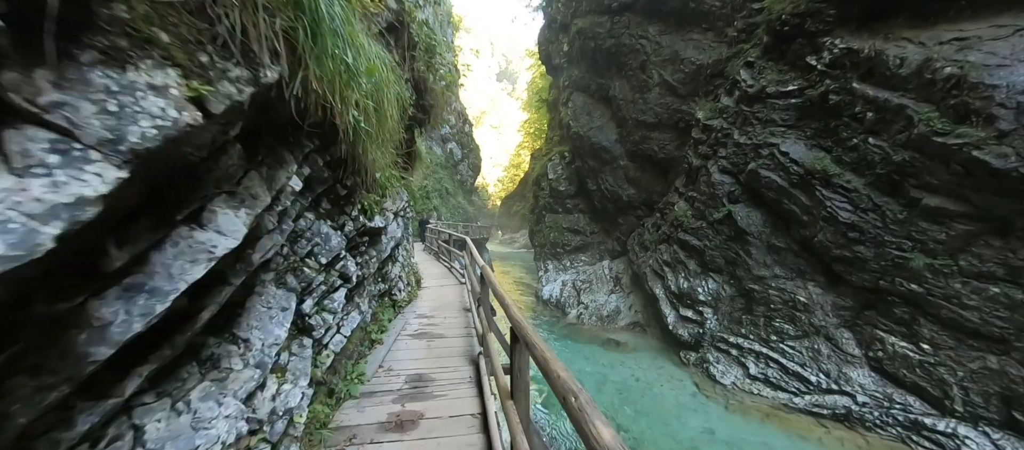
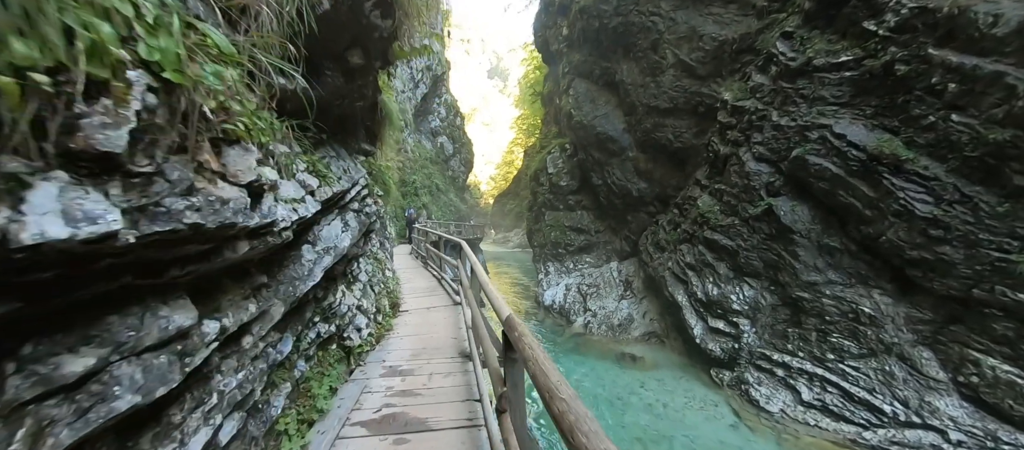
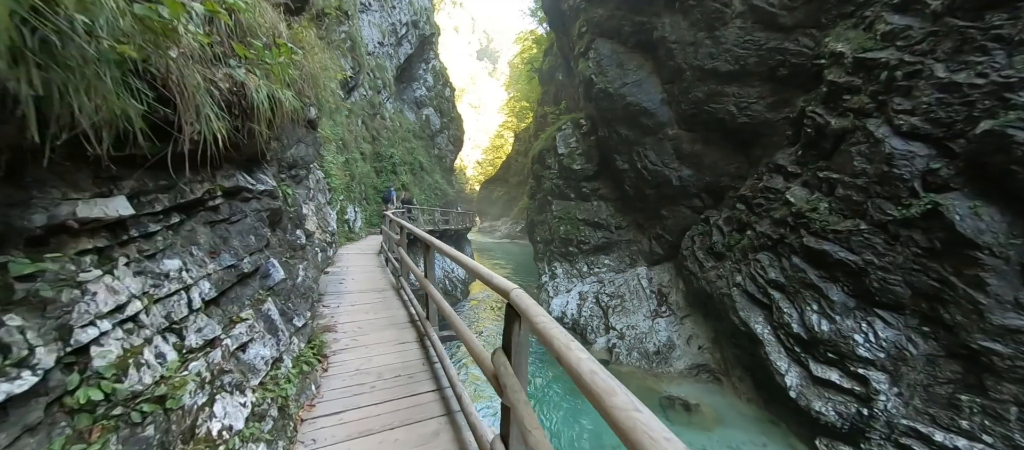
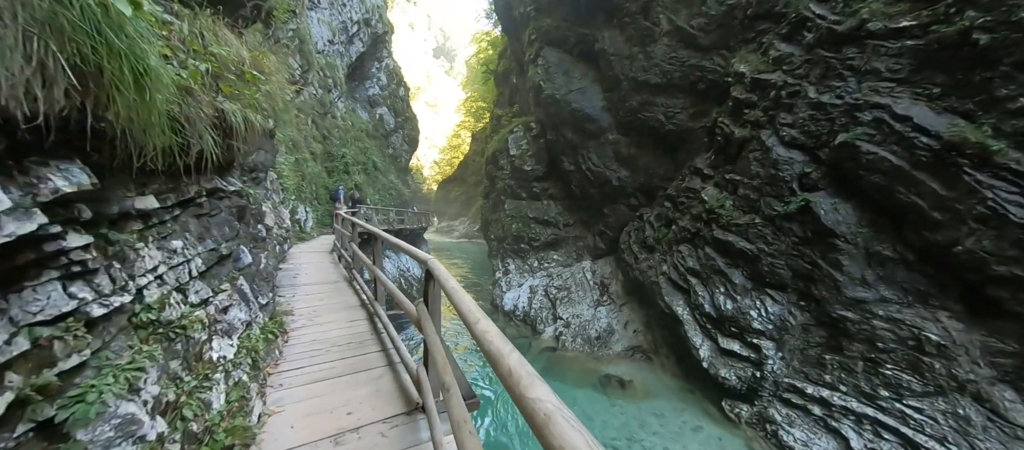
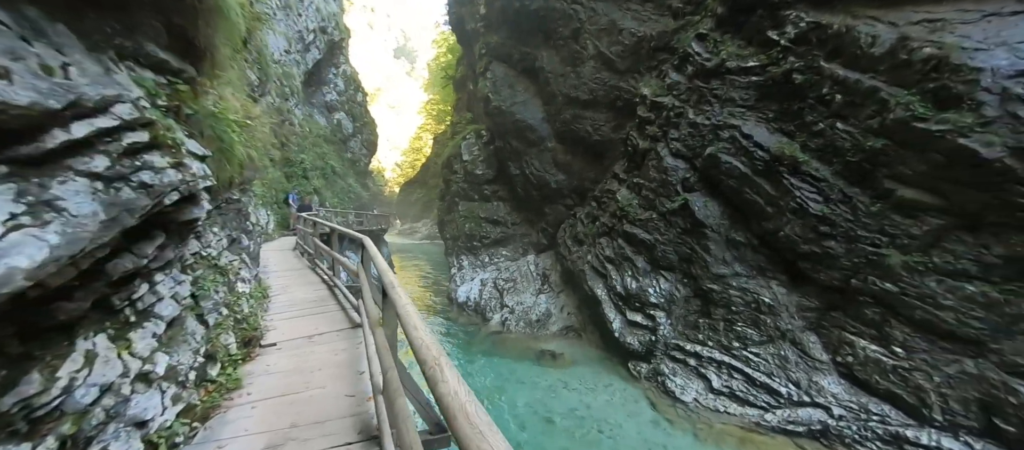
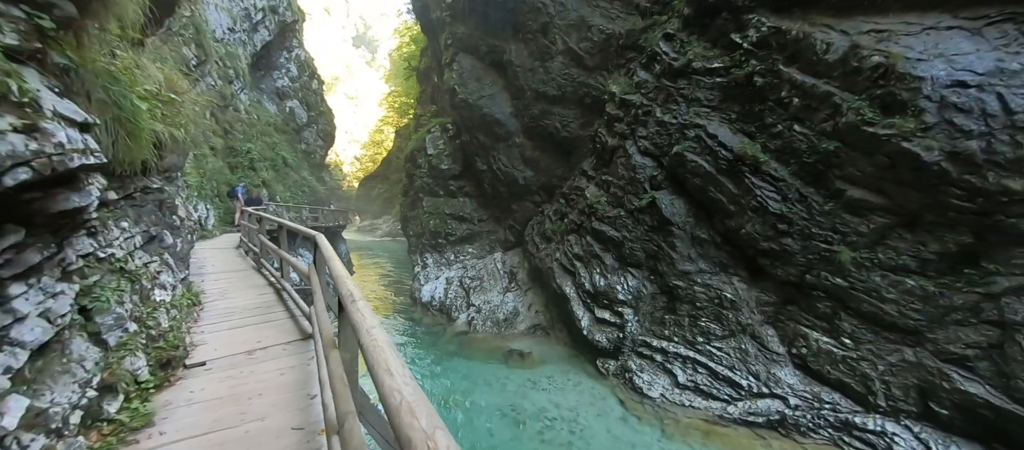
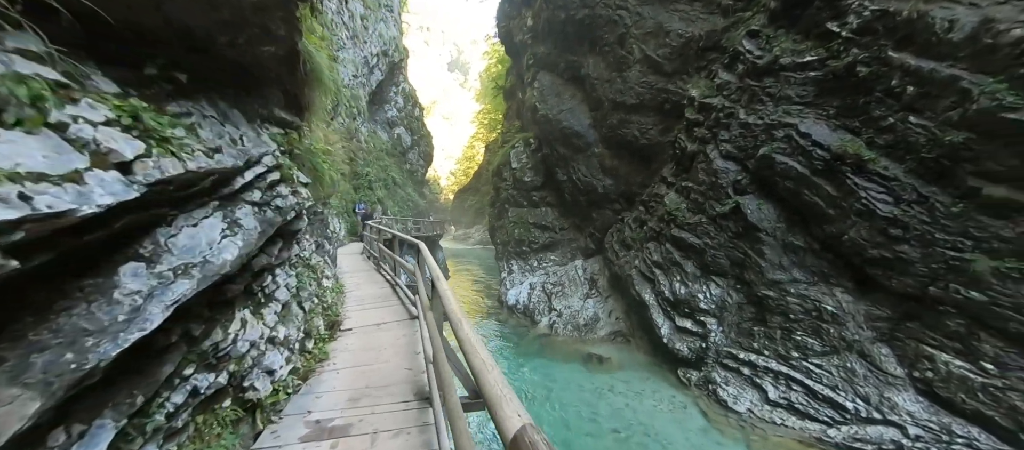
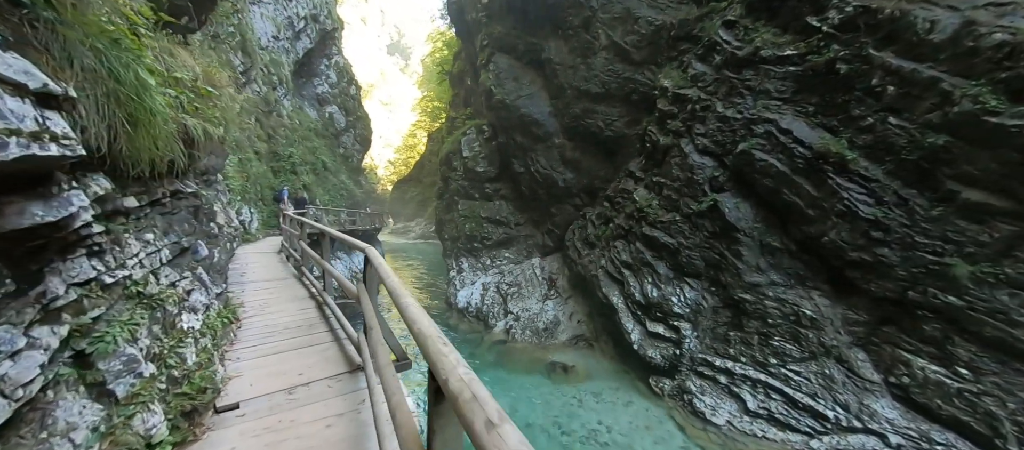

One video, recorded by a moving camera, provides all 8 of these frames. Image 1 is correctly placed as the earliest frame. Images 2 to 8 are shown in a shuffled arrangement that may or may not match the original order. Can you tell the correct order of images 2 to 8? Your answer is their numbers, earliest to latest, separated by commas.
2, 7, 5, 6, 8, 4, 3
